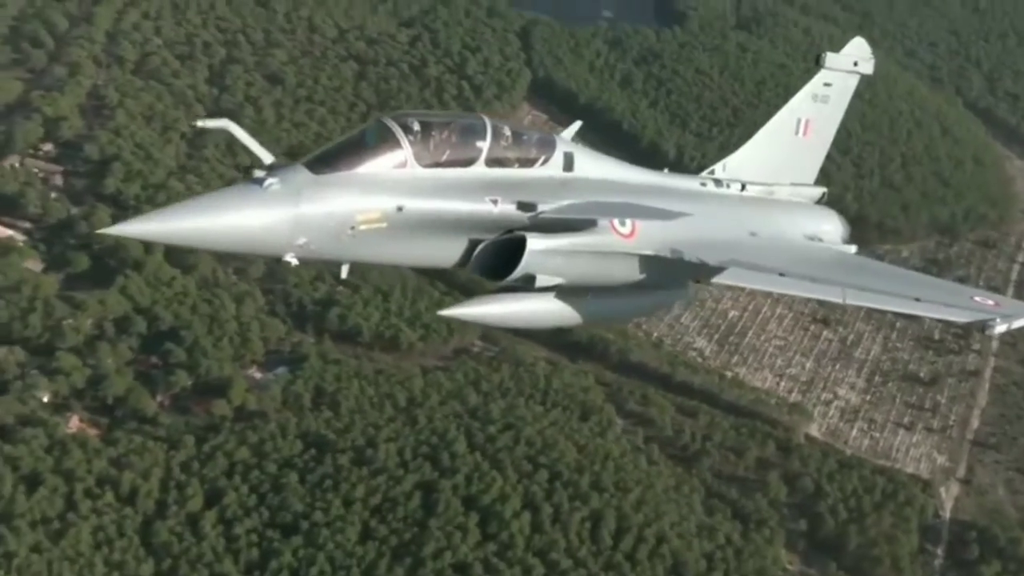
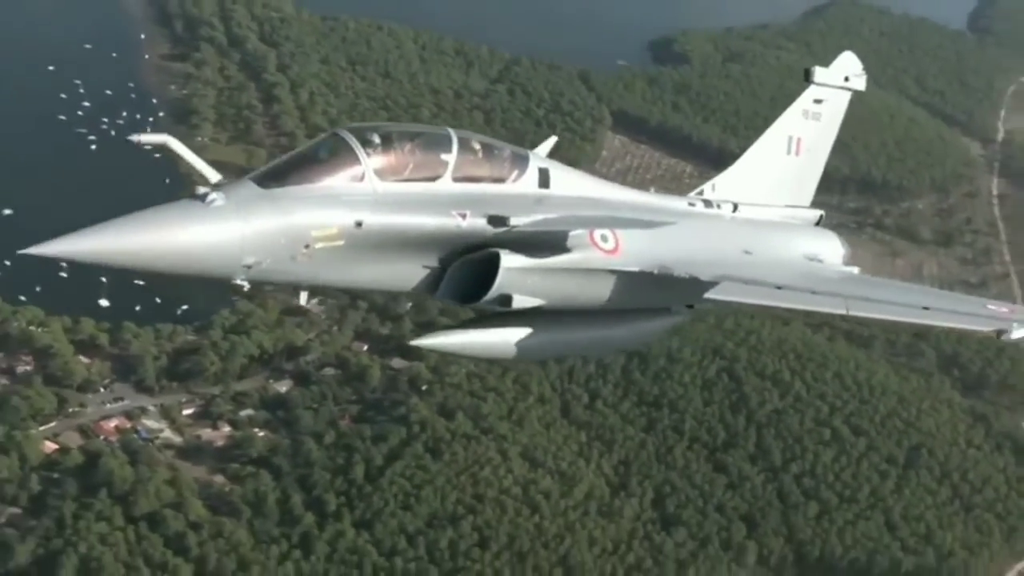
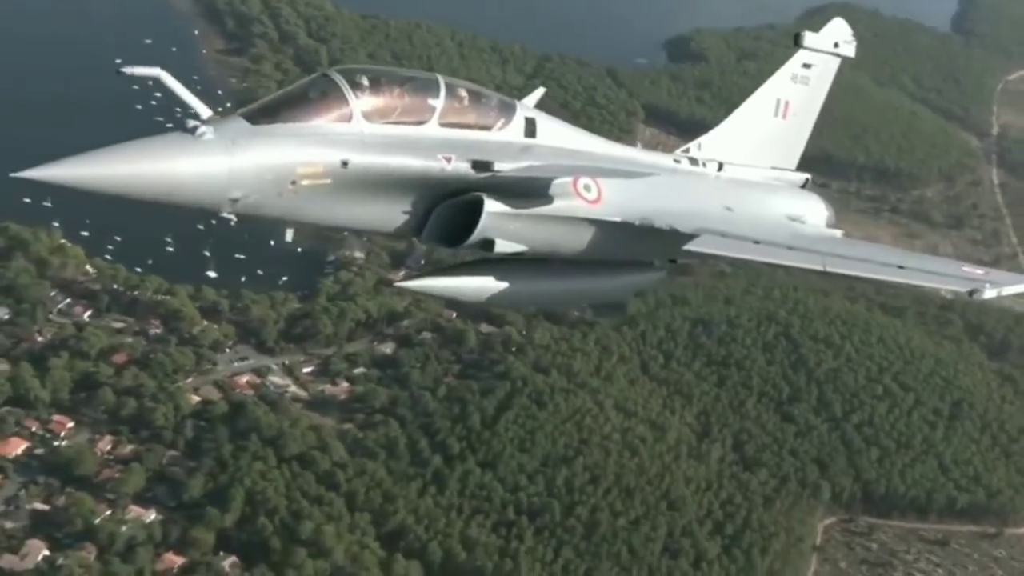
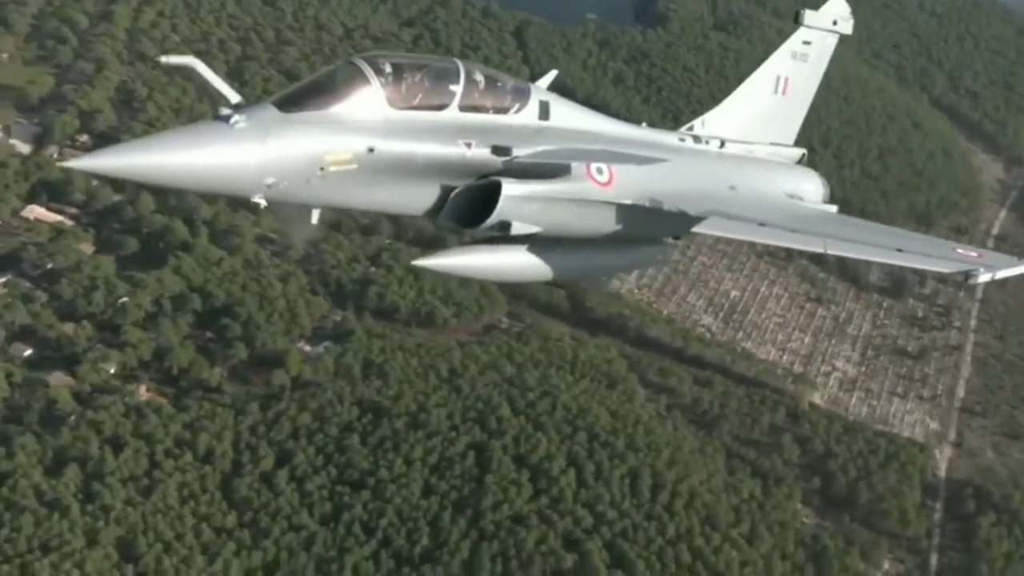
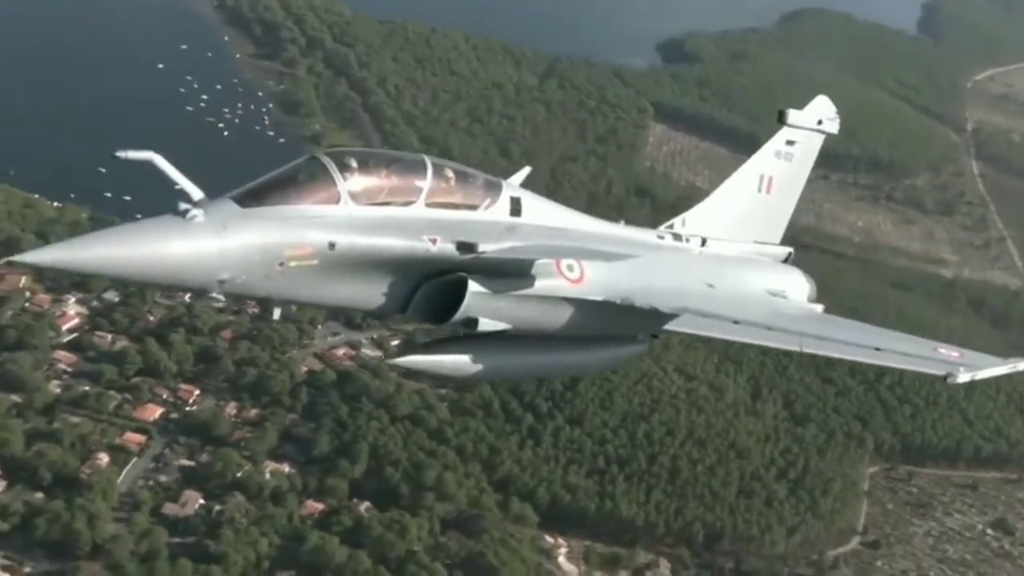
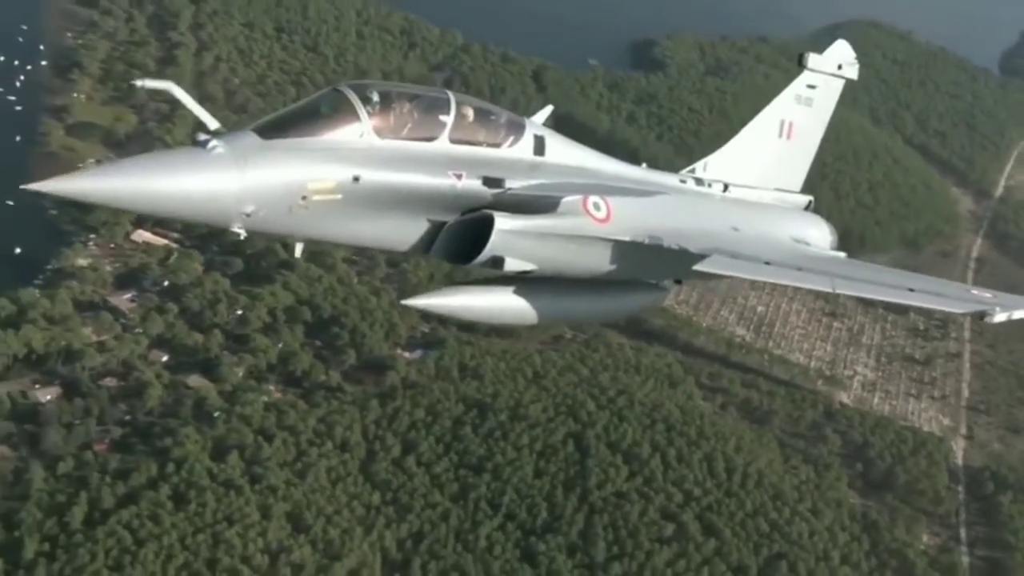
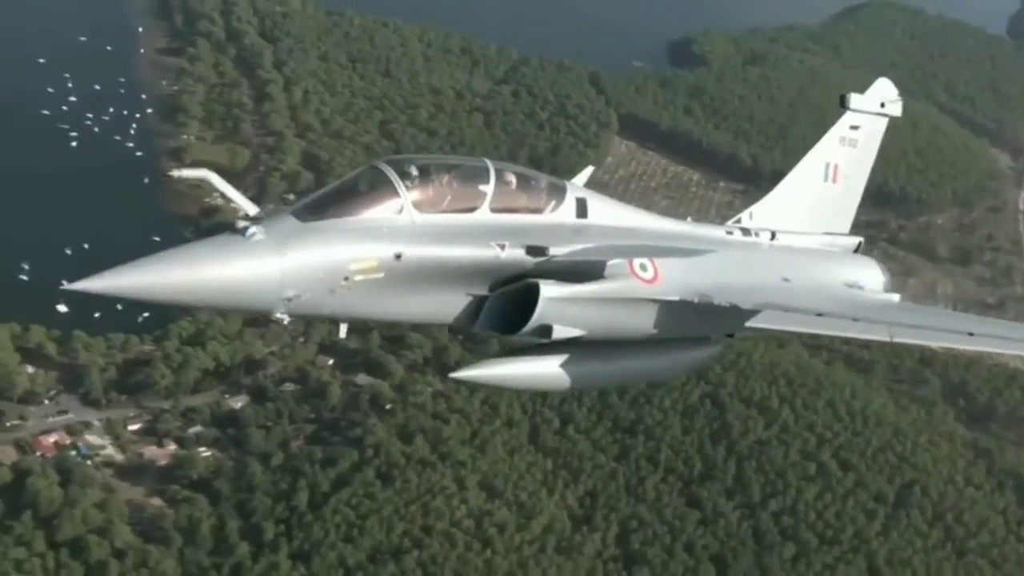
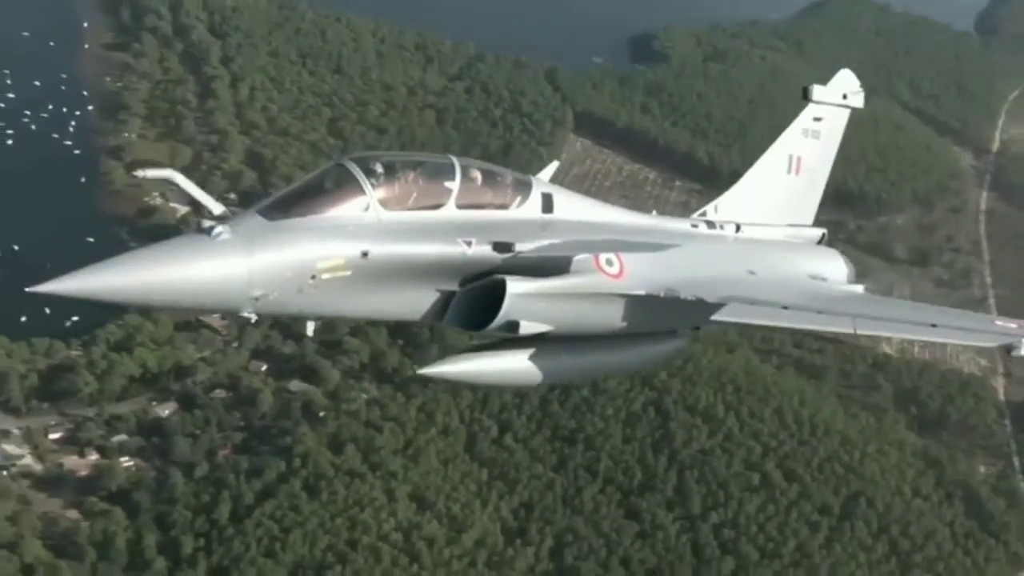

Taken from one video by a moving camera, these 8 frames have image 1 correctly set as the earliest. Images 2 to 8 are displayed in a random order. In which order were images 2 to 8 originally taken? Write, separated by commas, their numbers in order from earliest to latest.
4, 6, 8, 7, 2, 3, 5
